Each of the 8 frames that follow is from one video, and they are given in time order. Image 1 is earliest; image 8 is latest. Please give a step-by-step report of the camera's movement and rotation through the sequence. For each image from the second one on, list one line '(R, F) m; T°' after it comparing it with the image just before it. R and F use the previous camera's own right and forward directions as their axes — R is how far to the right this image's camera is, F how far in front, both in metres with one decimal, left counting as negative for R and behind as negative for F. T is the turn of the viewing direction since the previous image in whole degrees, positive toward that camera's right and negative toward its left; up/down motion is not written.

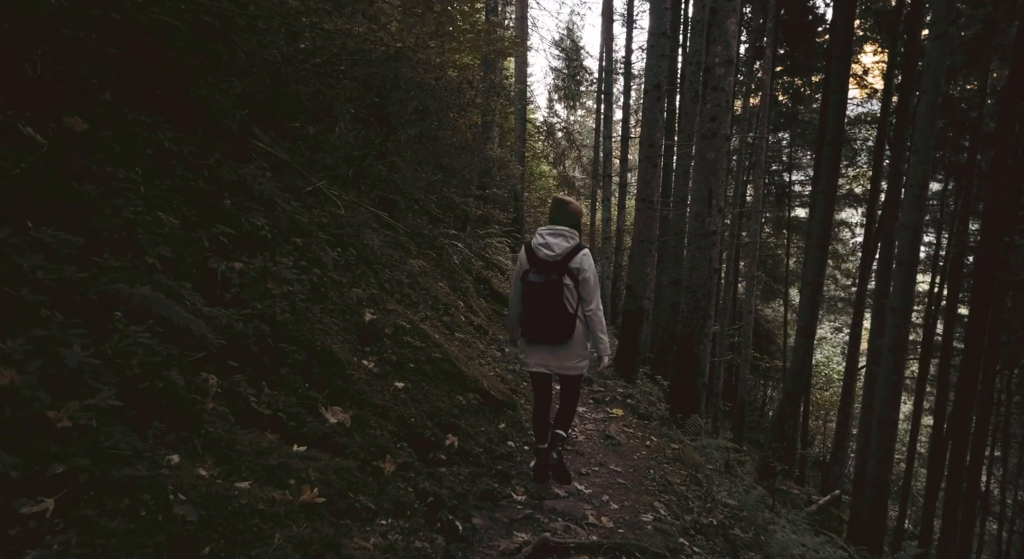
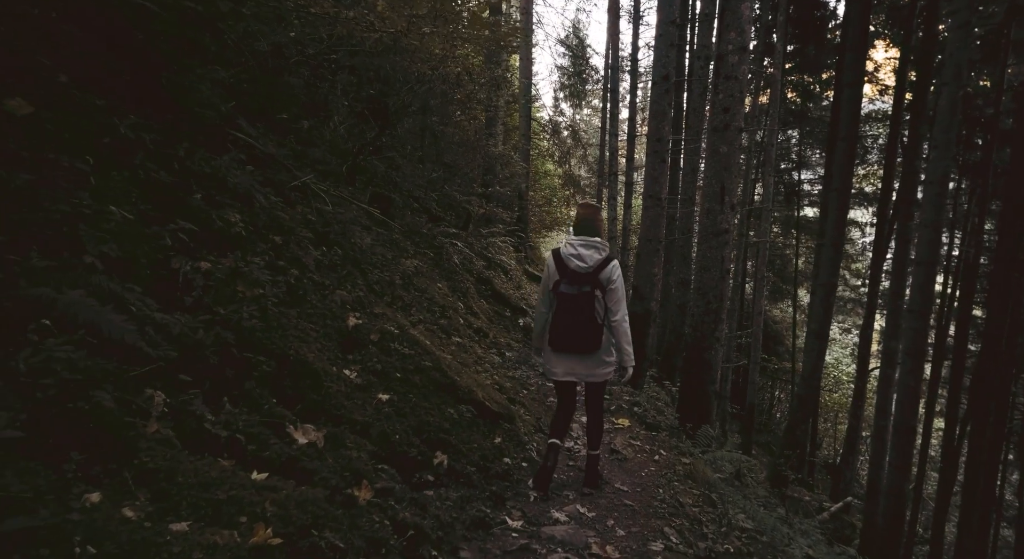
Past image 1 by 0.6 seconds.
(+0.1, +0.4) m; -1°
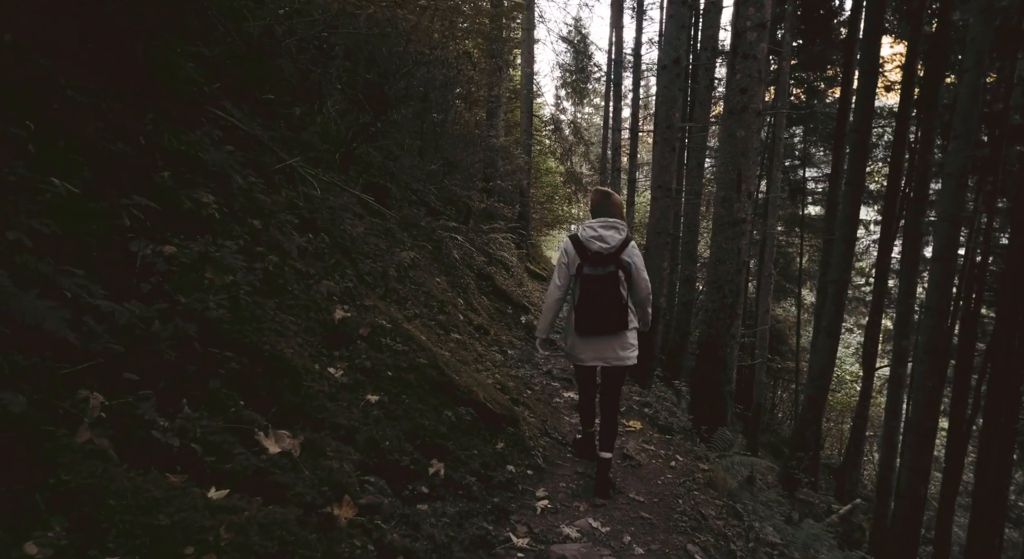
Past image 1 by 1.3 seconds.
(0.0, +0.5) m; 0°
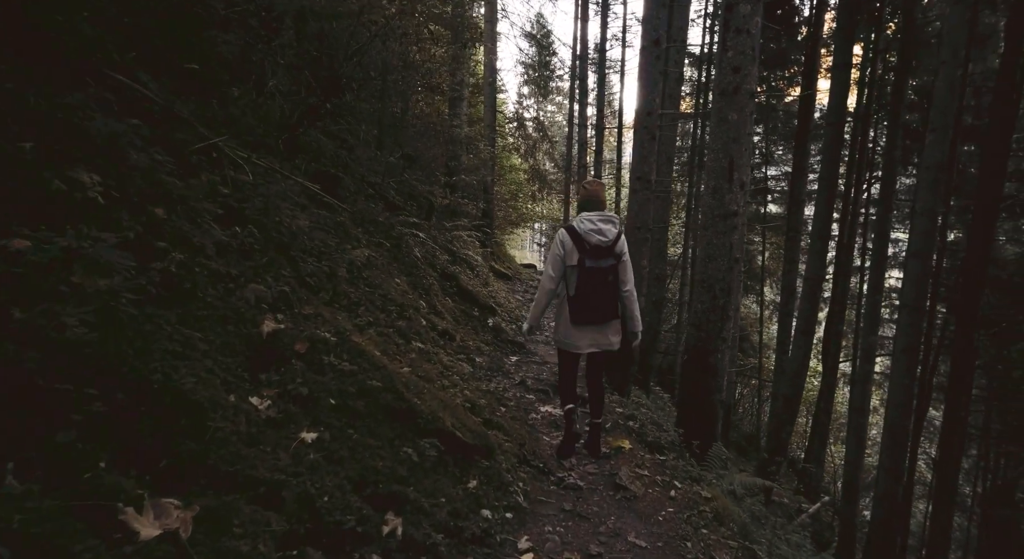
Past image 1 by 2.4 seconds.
(-0.1, +0.8) m; +4°
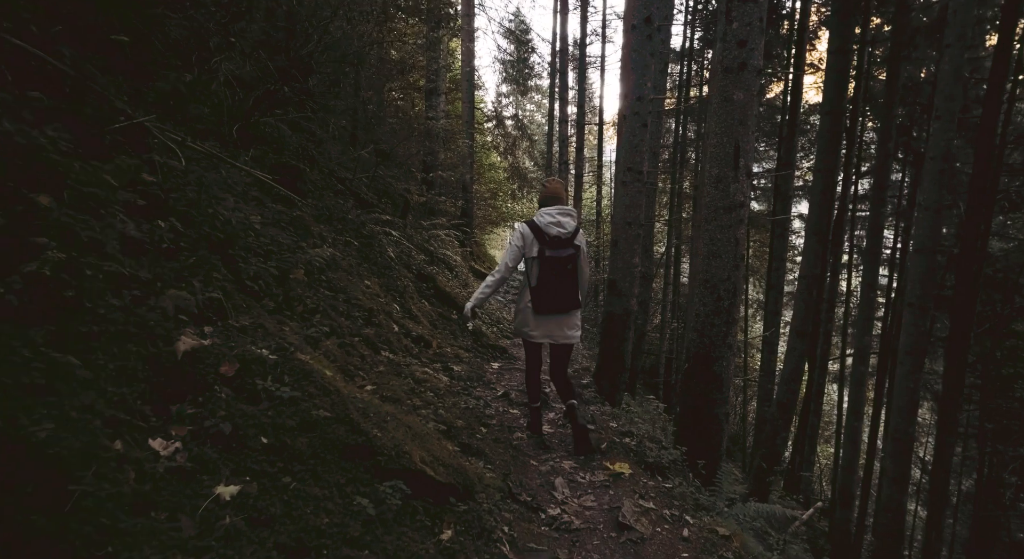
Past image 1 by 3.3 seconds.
(0.0, +0.7) m; +2°
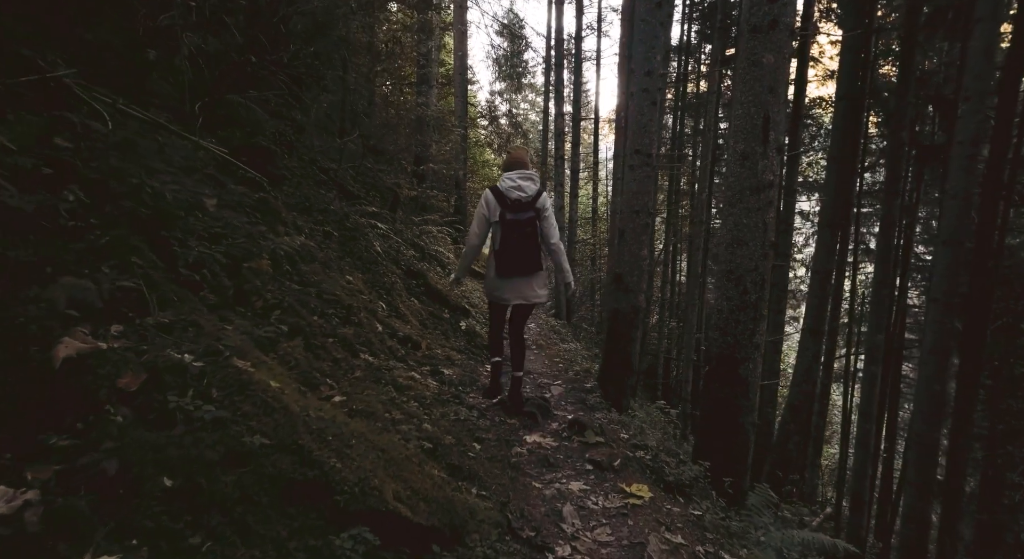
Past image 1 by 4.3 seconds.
(0.0, +0.7) m; +1°
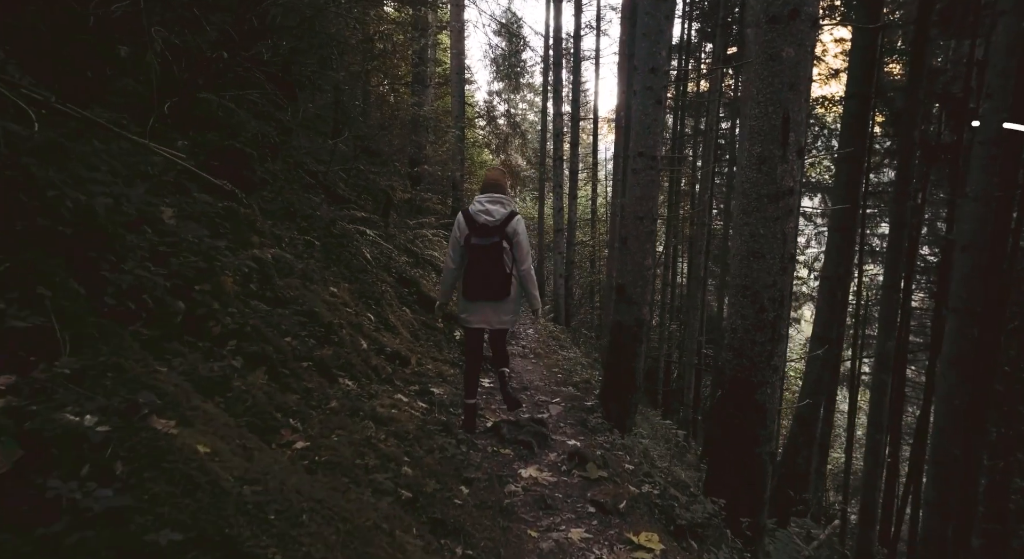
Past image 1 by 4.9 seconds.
(0.0, +0.5) m; 0°
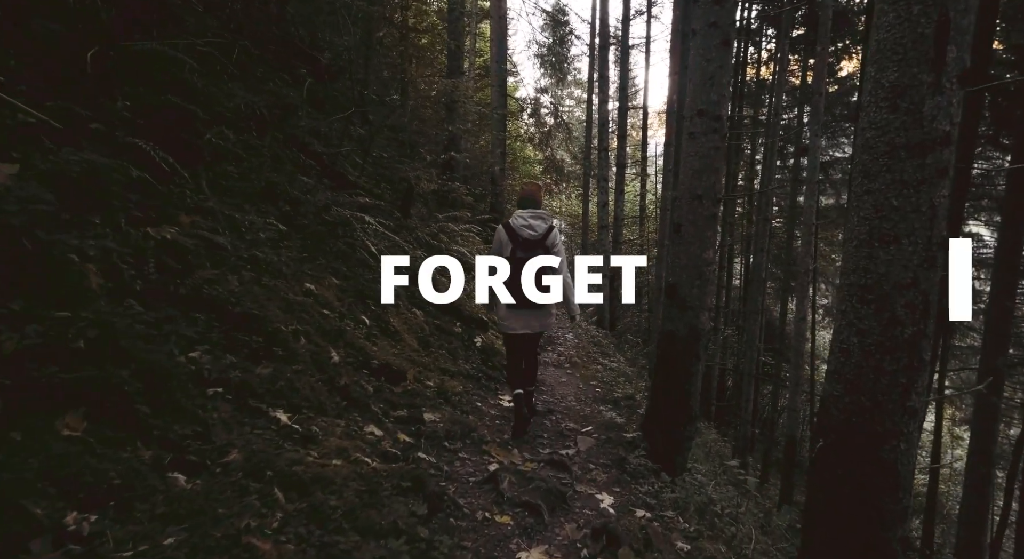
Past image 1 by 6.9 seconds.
(+0.3, +1.5) m; -4°
